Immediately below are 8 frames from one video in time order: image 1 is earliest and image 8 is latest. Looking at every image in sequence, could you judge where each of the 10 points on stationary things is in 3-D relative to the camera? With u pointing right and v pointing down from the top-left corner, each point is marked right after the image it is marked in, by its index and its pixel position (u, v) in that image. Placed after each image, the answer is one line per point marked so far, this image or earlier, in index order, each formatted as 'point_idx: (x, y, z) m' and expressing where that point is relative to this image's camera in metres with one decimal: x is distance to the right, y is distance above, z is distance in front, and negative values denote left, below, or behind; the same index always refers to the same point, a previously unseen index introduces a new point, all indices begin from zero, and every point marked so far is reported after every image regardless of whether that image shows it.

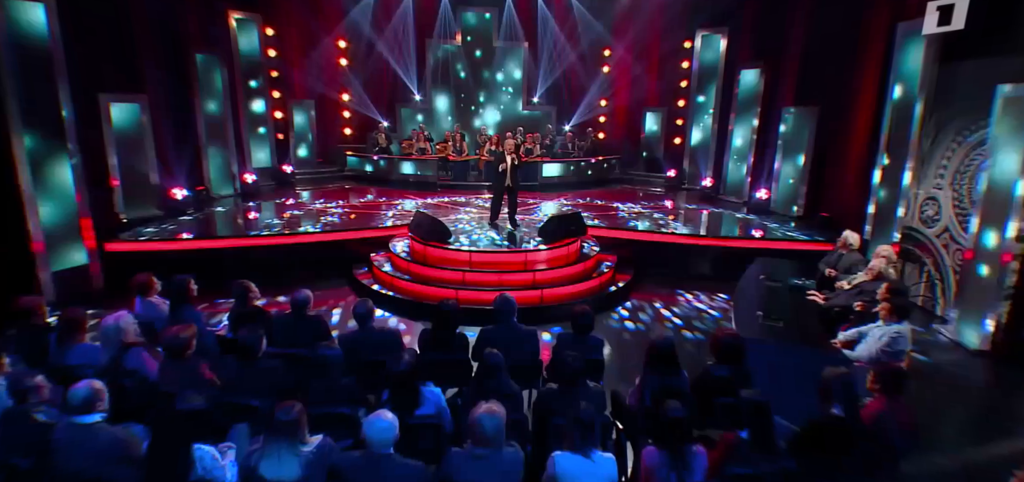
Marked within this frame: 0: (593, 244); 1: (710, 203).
0: (+1.1, 0.0, +6.1) m
1: (+3.8, +0.7, +8.4) m
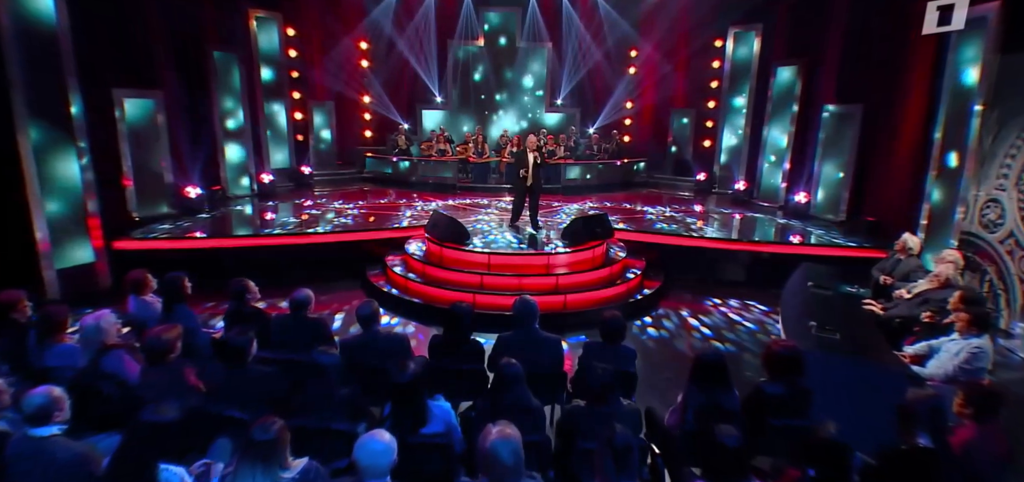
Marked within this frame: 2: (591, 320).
0: (+1.4, -0.1, +5.7) m
1: (+4.2, +0.6, +8.0) m
2: (+0.8, -0.8, +4.5) m
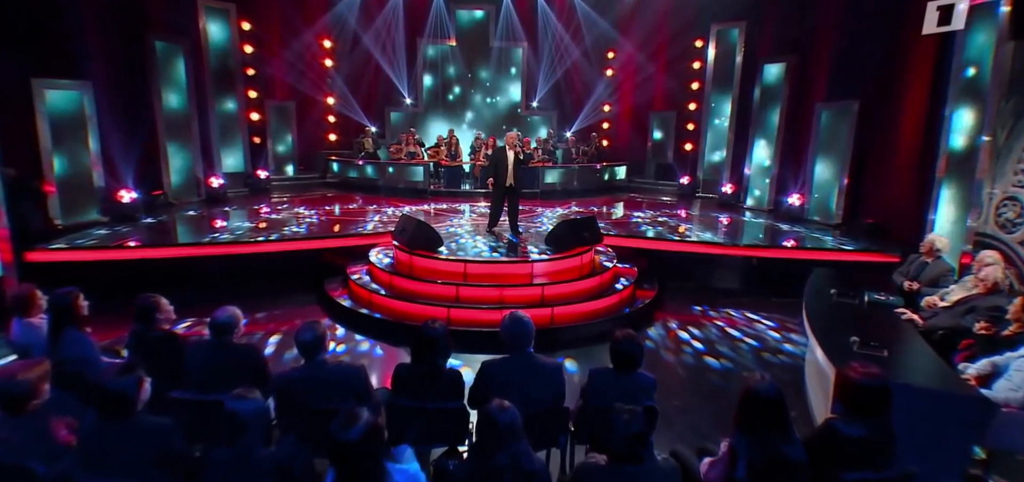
0: (+1.1, -0.2, +5.2) m
1: (+3.8, +0.5, +7.6) m
2: (+0.6, -0.9, +4.0) m
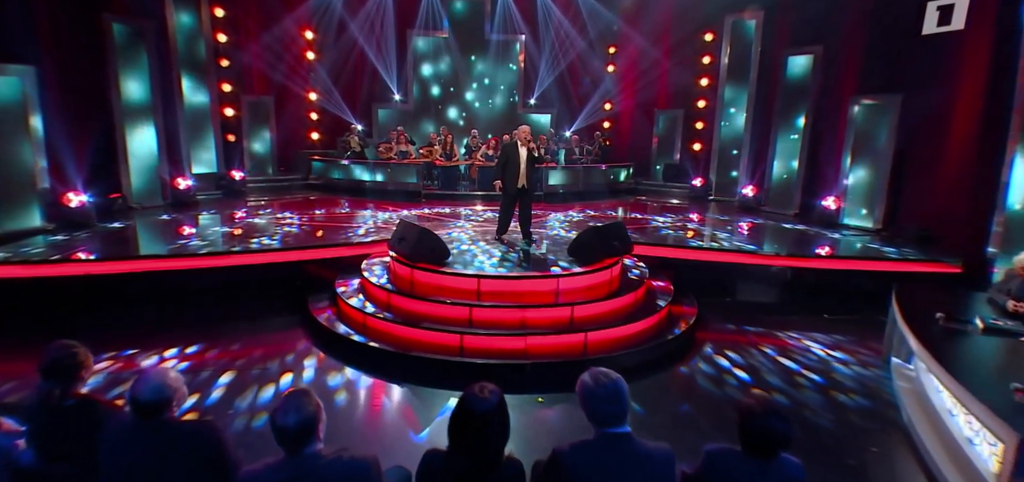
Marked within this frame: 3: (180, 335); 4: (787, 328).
0: (+1.3, -0.2, +4.6) m
1: (+3.9, +0.4, +7.1) m
2: (+0.8, -1.0, +3.3) m
3: (-2.9, -0.8, +3.8) m
4: (+2.6, -0.9, +4.2) m
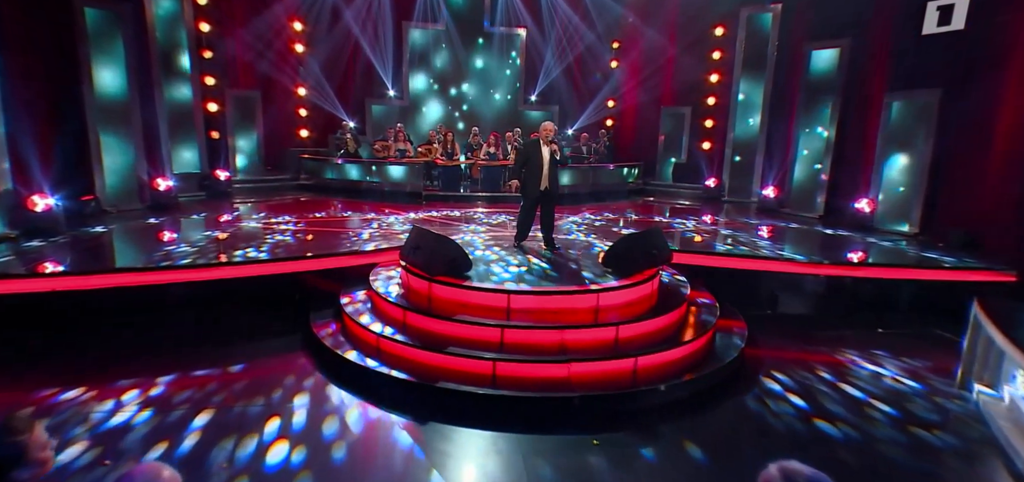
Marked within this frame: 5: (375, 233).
0: (+1.5, -0.3, +4.2) m
1: (+4.0, +0.4, +6.8) m
2: (+1.0, -1.0, +2.9) m
3: (-2.7, -0.9, +3.3) m
4: (+2.9, -0.9, +3.8) m
5: (-1.7, +0.1, +5.4) m
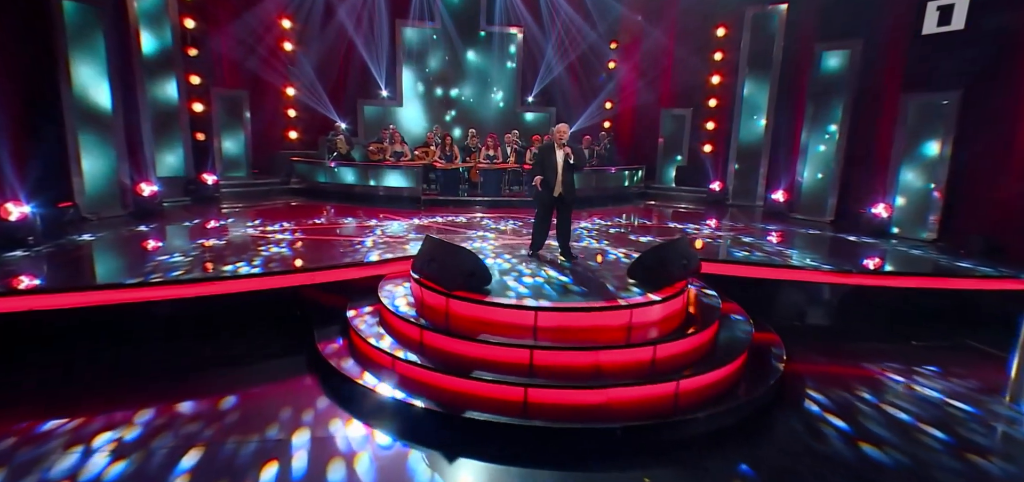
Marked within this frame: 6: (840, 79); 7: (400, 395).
0: (+1.7, -0.4, +4.0) m
1: (+4.1, +0.3, +6.7) m
2: (+1.2, -1.1, +2.7) m
3: (-2.5, -1.0, +3.0) m
4: (+3.0, -1.0, +3.7) m
5: (-1.6, 0.0, +5.1) m
6: (+4.7, +2.3, +6.3) m
7: (-0.7, -1.0, +2.8) m
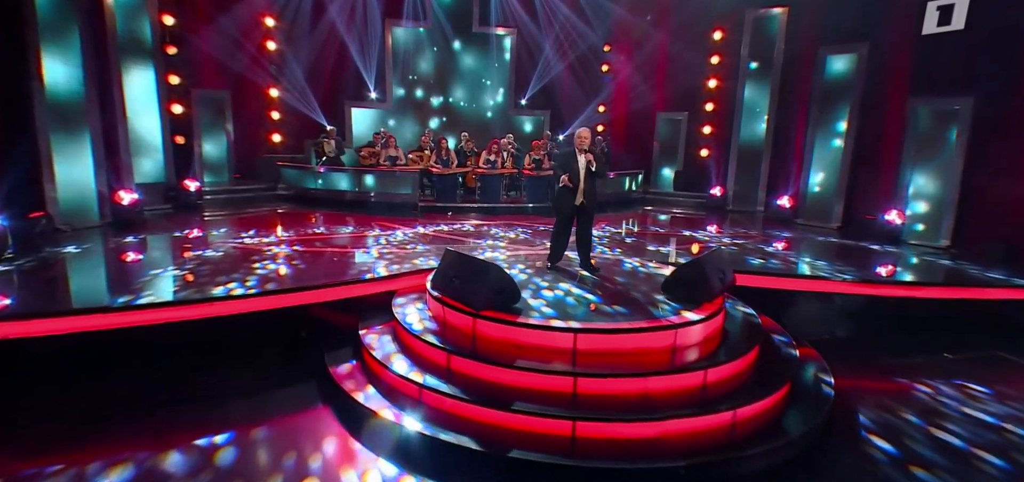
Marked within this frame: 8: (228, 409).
0: (+1.9, -0.5, +3.8) m
1: (+4.1, +0.2, +6.6) m
2: (+1.5, -1.2, +2.5) m
3: (-2.3, -1.1, +2.7) m
4: (+3.2, -1.1, +3.5) m
5: (-1.4, -0.1, +4.8) m
6: (+4.7, +2.2, +6.3) m
7: (-0.5, -1.1, +2.5) m
8: (-1.8, -1.1, +2.9) m
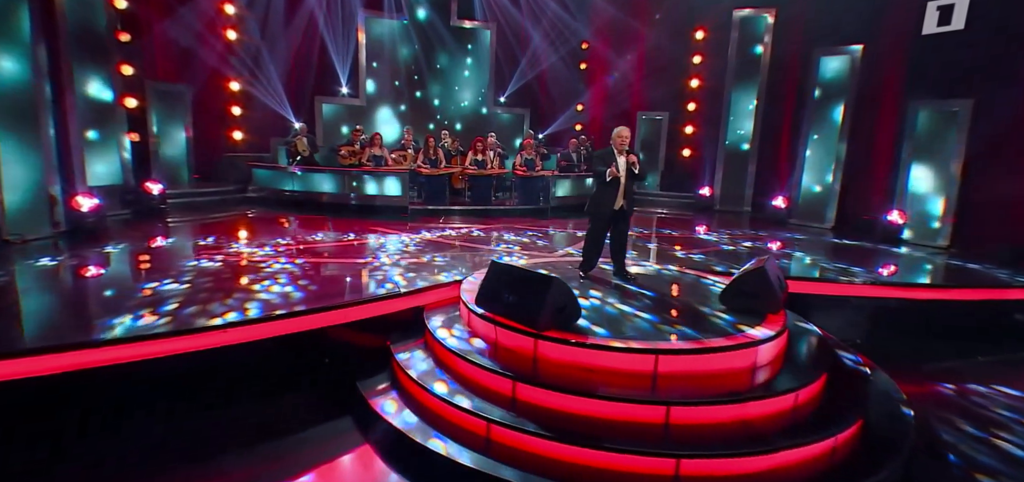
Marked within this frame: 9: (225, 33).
0: (+2.2, -0.5, +3.7) m
1: (+4.2, +0.2, +6.7) m
2: (+1.9, -1.3, +2.4) m
3: (-1.8, -1.2, +2.2) m
4: (+3.6, -1.1, +3.6) m
5: (-1.2, -0.2, +4.4) m
6: (+4.8, +2.2, +6.4) m
7: (0.0, -1.2, +2.2) m
8: (-1.4, -1.2, +2.5) m
9: (-5.0, +3.8, +8.0) m
